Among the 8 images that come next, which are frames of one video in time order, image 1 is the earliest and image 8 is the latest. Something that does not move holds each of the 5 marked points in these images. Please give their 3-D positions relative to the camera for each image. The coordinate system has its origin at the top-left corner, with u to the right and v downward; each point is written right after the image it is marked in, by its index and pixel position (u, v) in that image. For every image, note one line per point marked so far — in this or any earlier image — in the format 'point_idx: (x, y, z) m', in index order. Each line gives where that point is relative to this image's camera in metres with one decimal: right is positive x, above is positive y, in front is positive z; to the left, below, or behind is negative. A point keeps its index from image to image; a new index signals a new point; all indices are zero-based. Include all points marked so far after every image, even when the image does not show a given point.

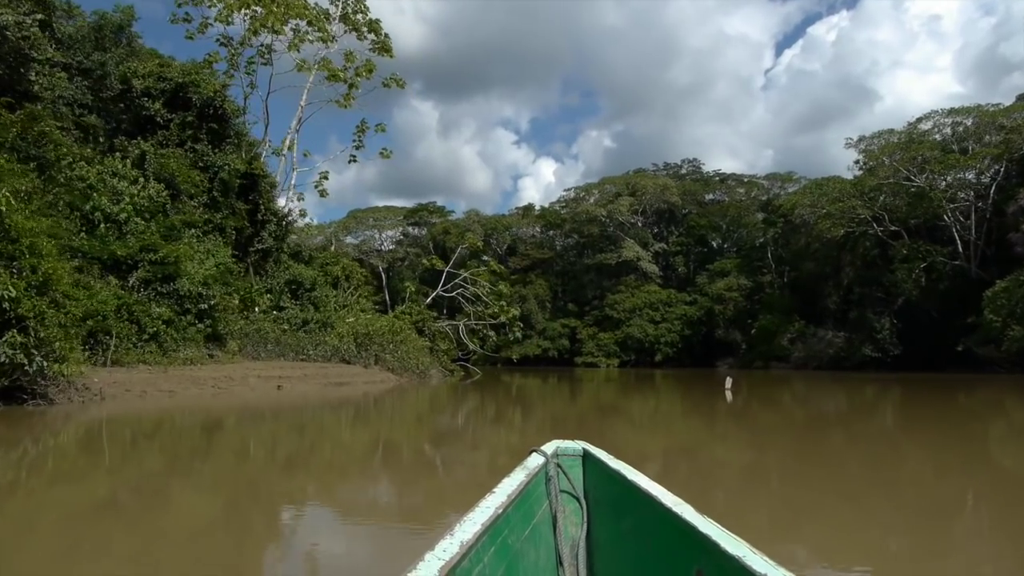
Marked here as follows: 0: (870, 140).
0: (+8.0, +3.3, +18.7) m
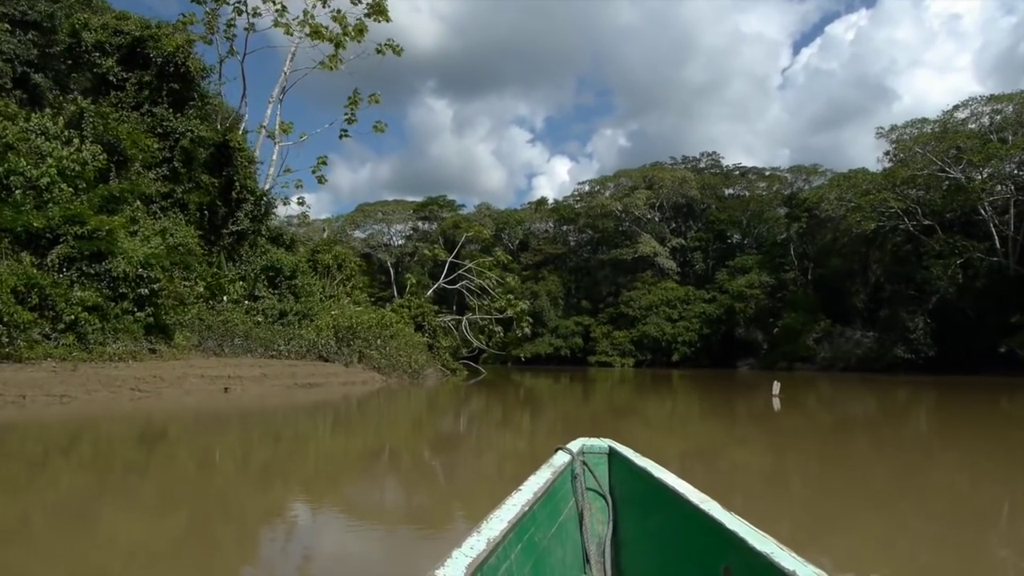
0: (+8.2, +3.4, +17.7) m
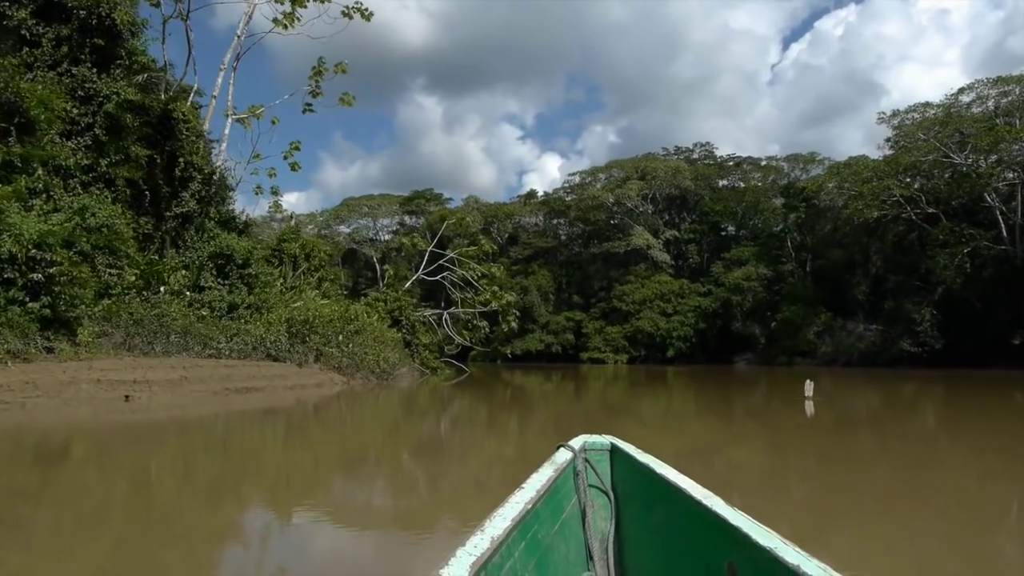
0: (+8.0, +3.6, +17.0) m
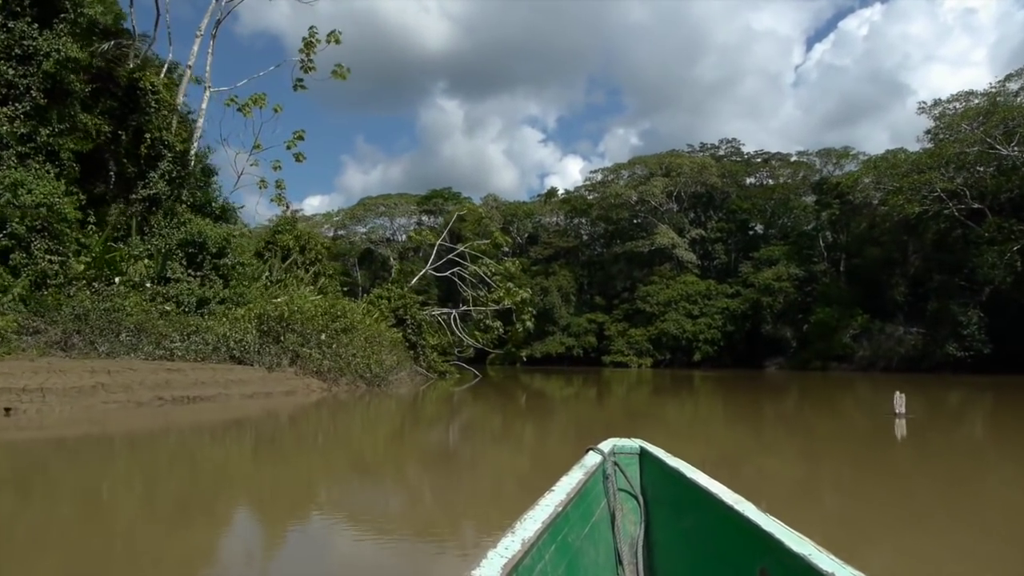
0: (+8.3, +3.5, +16.1) m
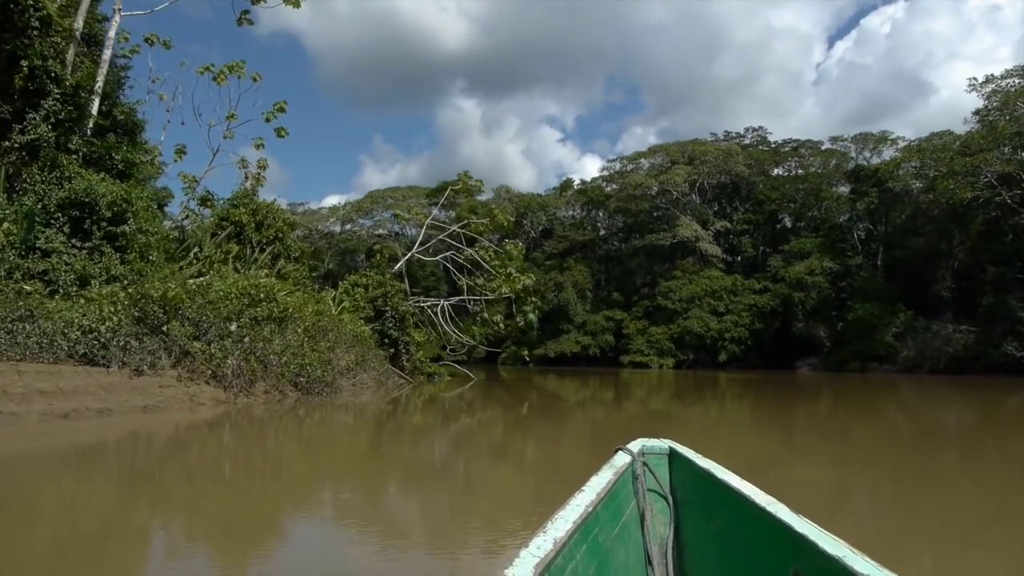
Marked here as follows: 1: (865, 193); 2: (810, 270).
0: (+8.5, +3.6, +14.6) m
1: (+7.7, +2.1, +18.3) m
2: (+6.4, +0.4, +18.1) m
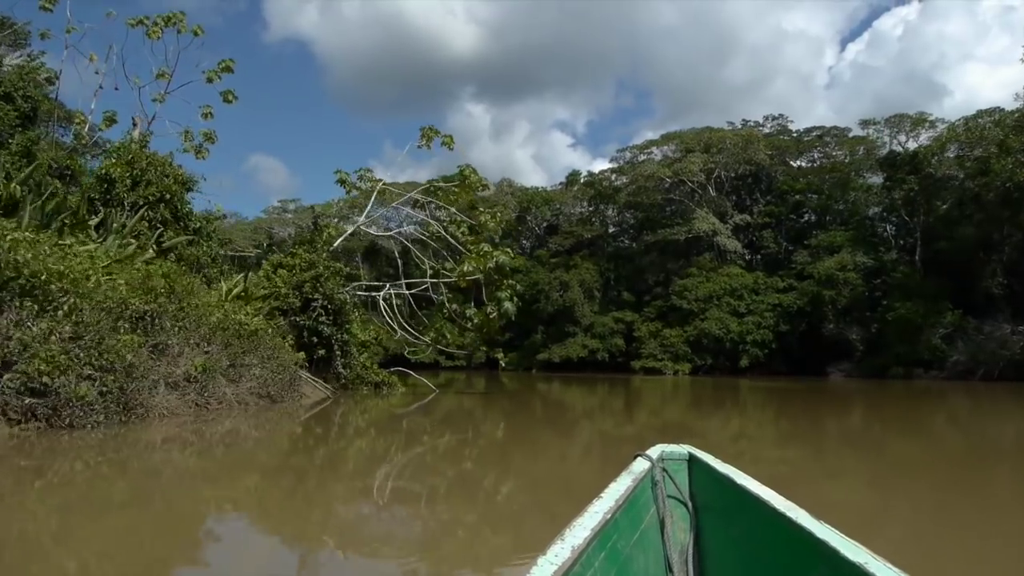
0: (+8.5, +3.7, +12.9) m
1: (+7.6, +2.1, +16.6) m
2: (+6.4, +0.4, +16.4) m
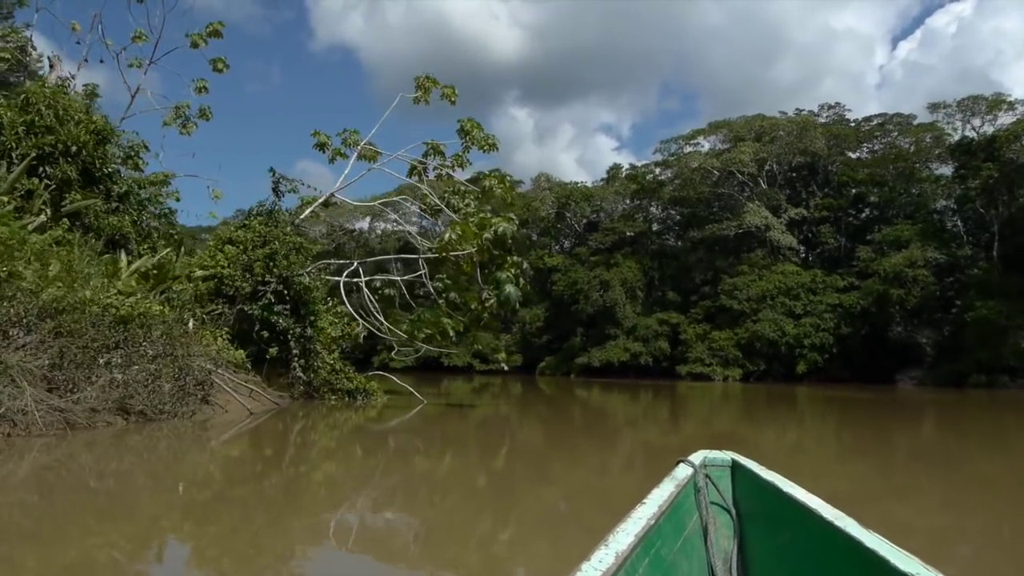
0: (+8.9, +3.8, +11.4) m
1: (+8.3, +2.1, +15.1) m
2: (+7.0, +0.4, +14.9) m
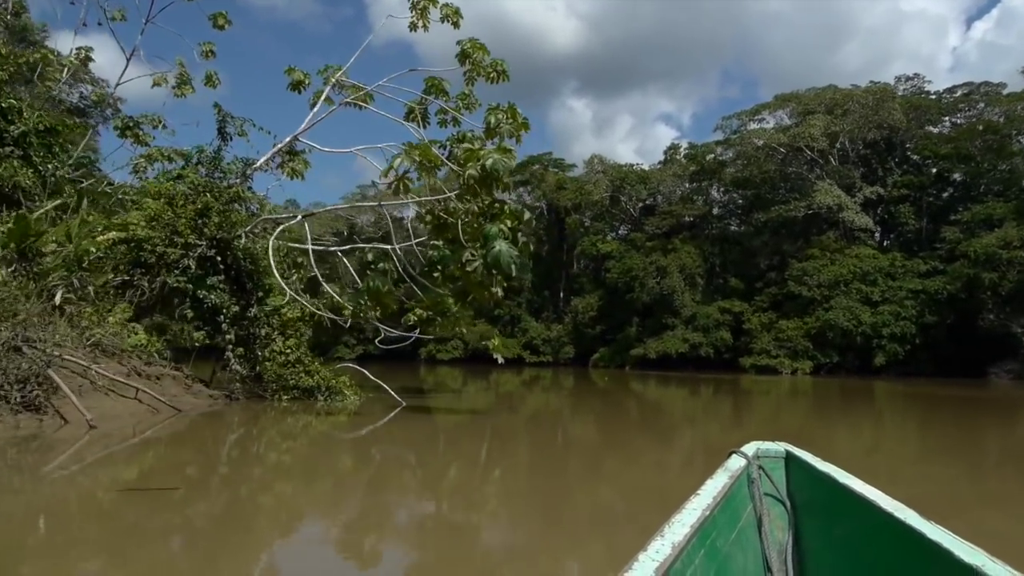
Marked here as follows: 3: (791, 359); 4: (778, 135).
0: (+9.4, +4.0, +9.7) m
1: (+9.1, +2.4, +13.5) m
2: (+7.8, +0.7, +13.4) m
3: (+5.4, -1.4, +16.4) m
4: (+5.4, +3.1, +17.4) m
